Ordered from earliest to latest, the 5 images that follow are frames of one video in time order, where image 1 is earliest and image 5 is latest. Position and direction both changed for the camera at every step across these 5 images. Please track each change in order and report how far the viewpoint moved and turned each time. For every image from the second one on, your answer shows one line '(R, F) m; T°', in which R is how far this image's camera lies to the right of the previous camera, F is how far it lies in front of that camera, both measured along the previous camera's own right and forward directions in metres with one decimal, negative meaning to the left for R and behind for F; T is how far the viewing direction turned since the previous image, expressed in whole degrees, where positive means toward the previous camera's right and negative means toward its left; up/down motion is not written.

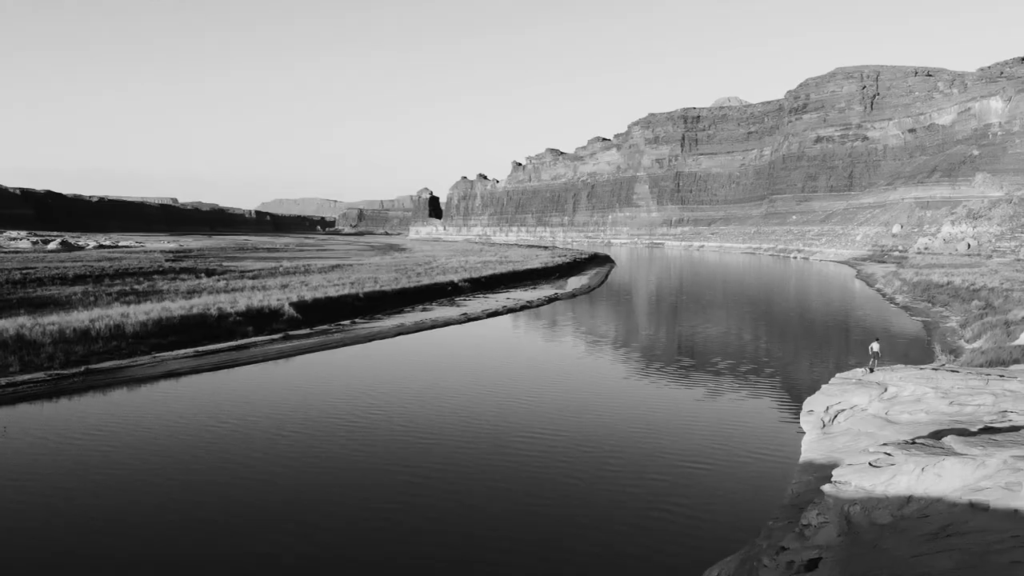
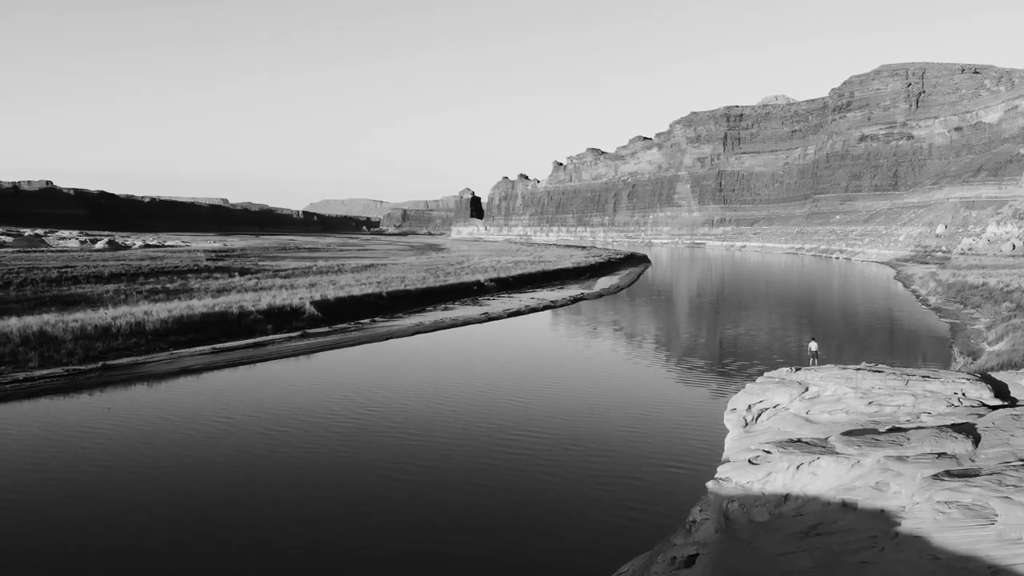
(+1.4, 0.0) m; -2°
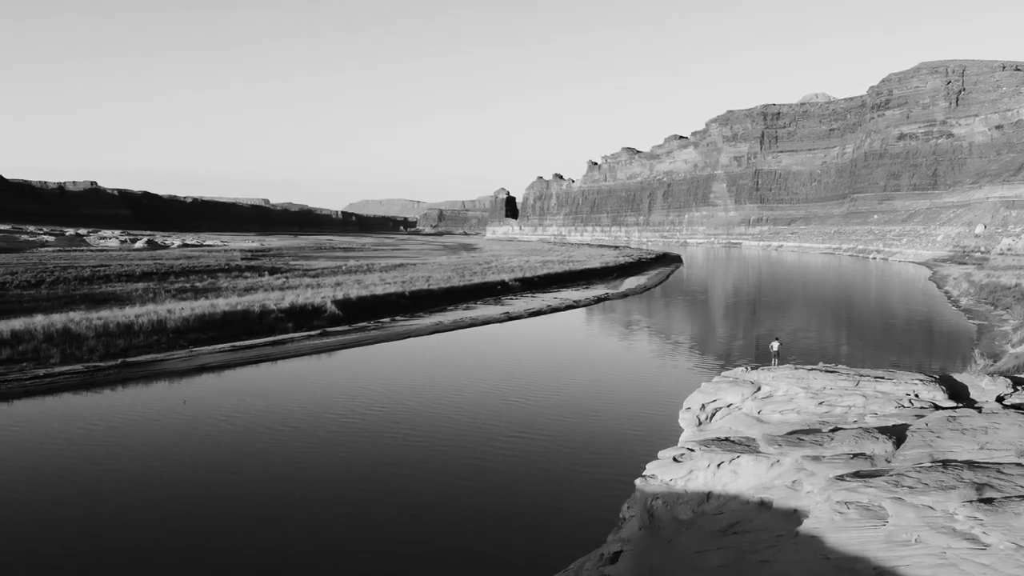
(+1.0, -0.1) m; -2°
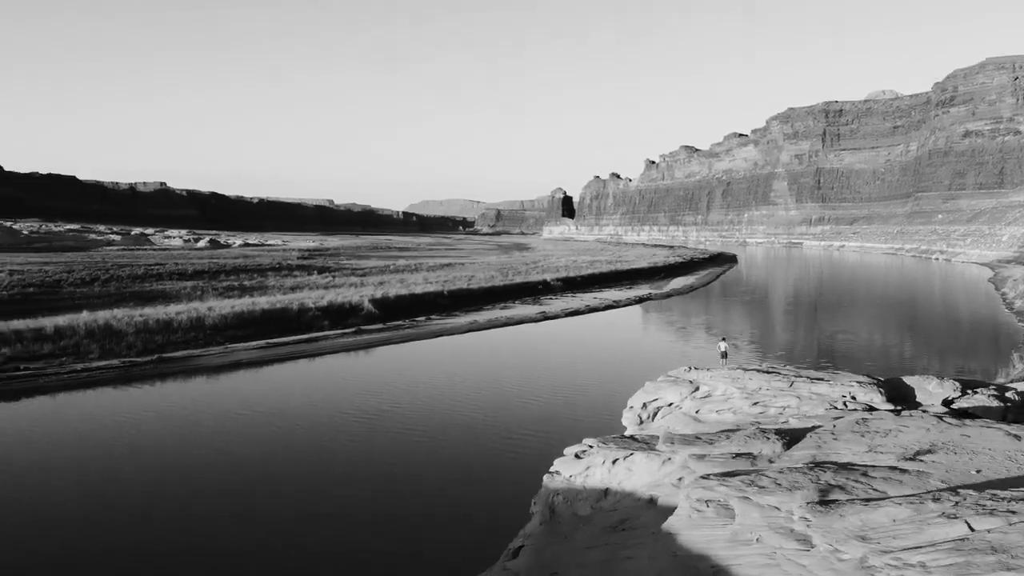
(+1.4, -0.1) m; -3°
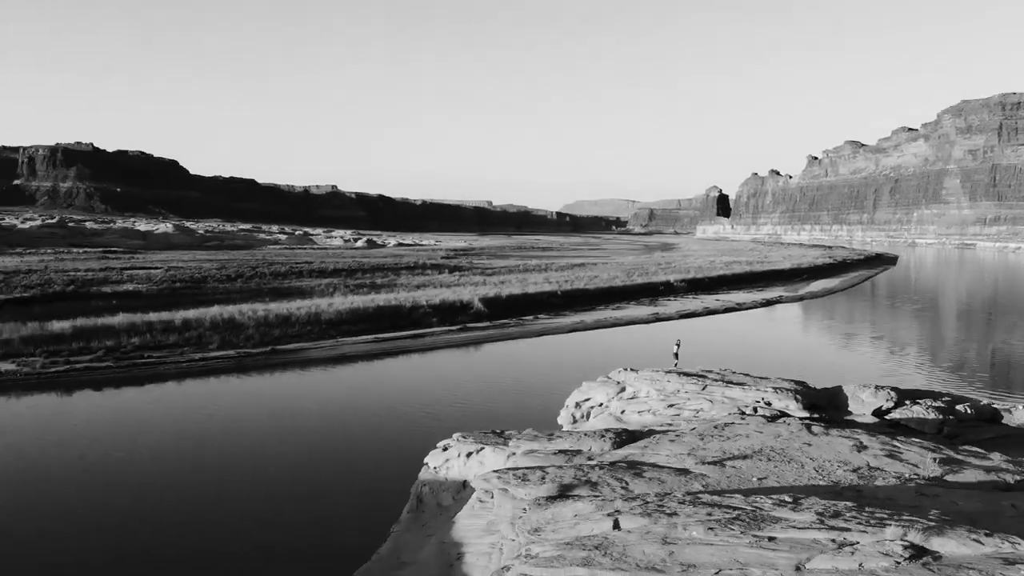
(+2.6, -0.1) m; -10°
